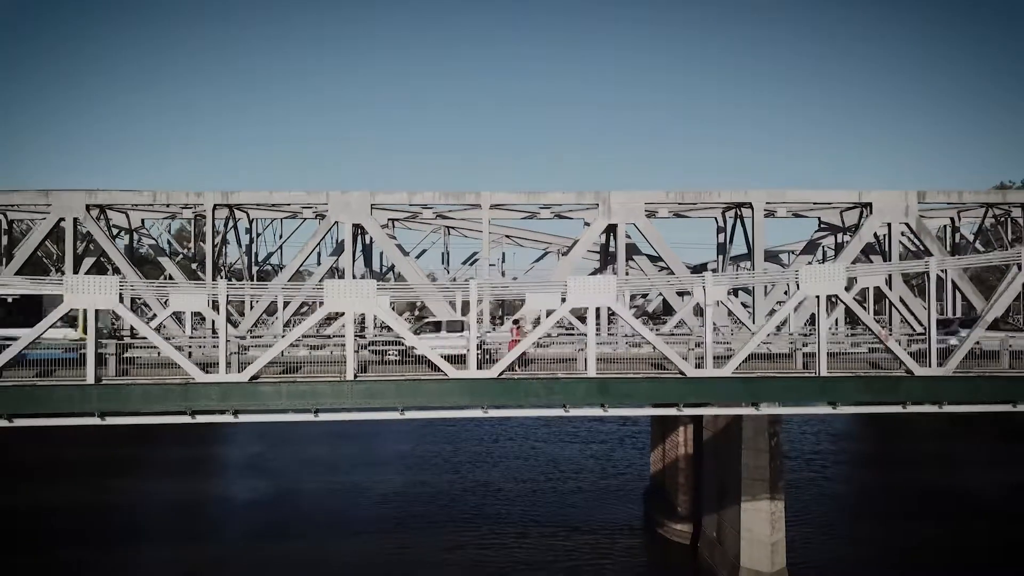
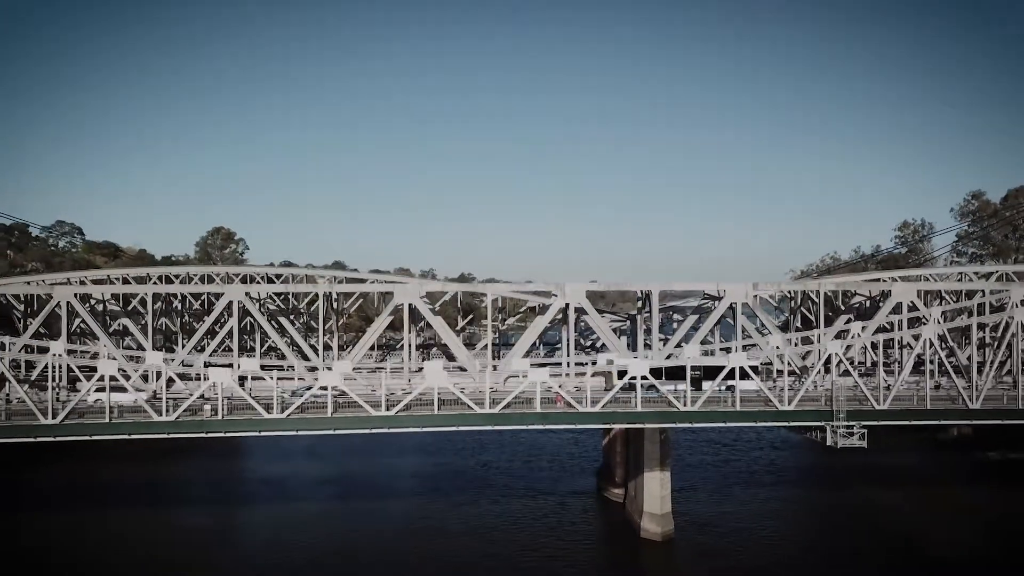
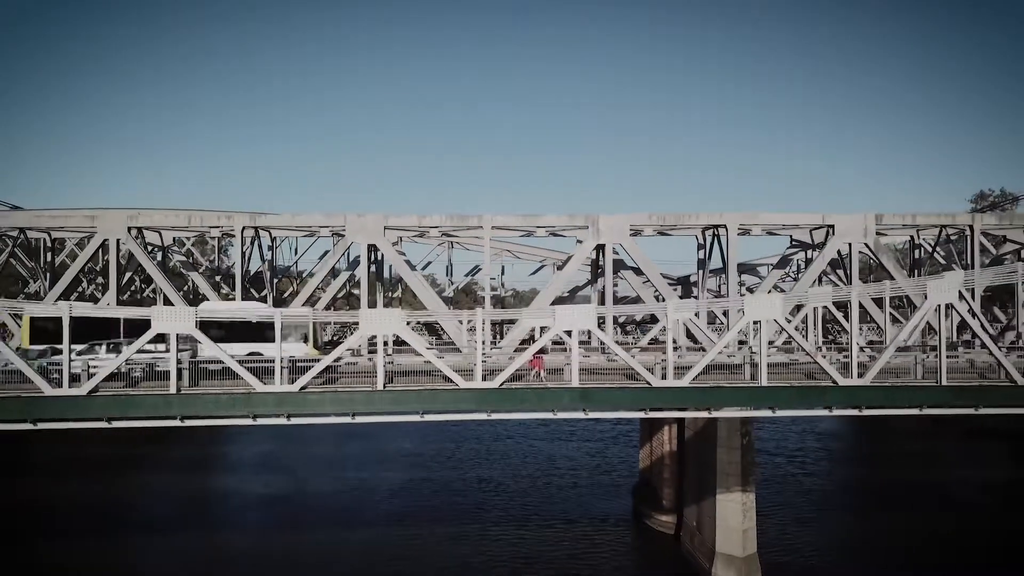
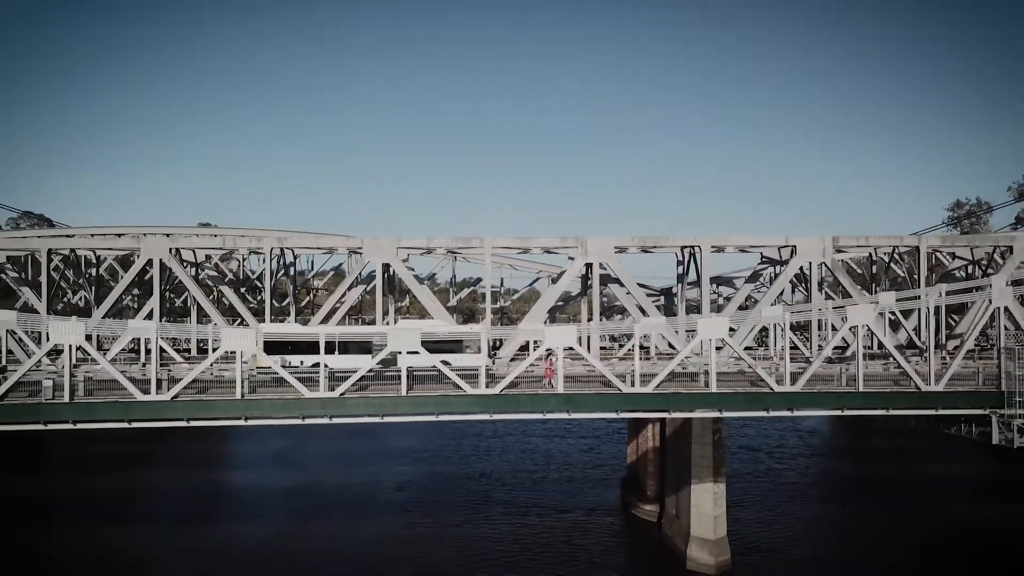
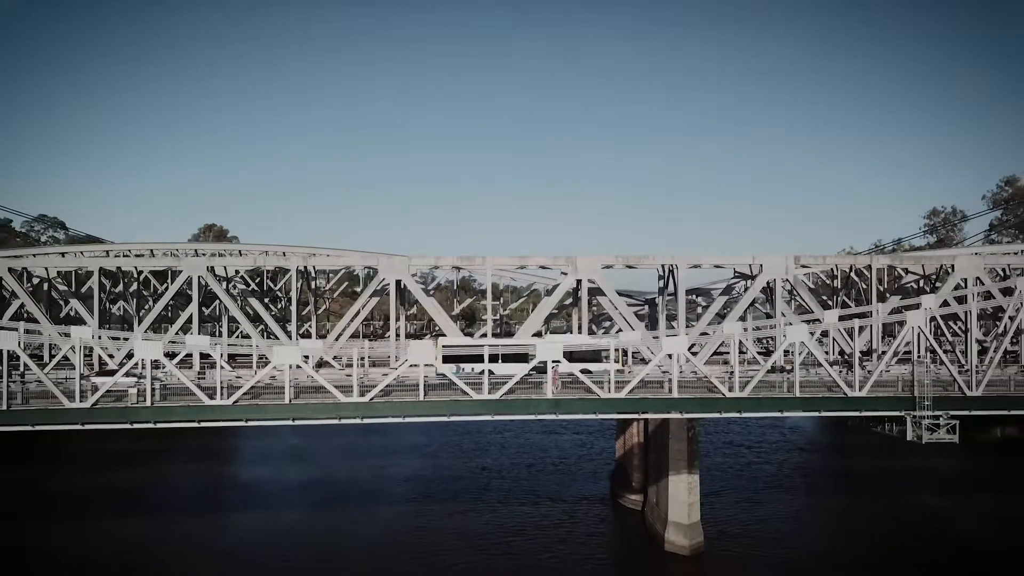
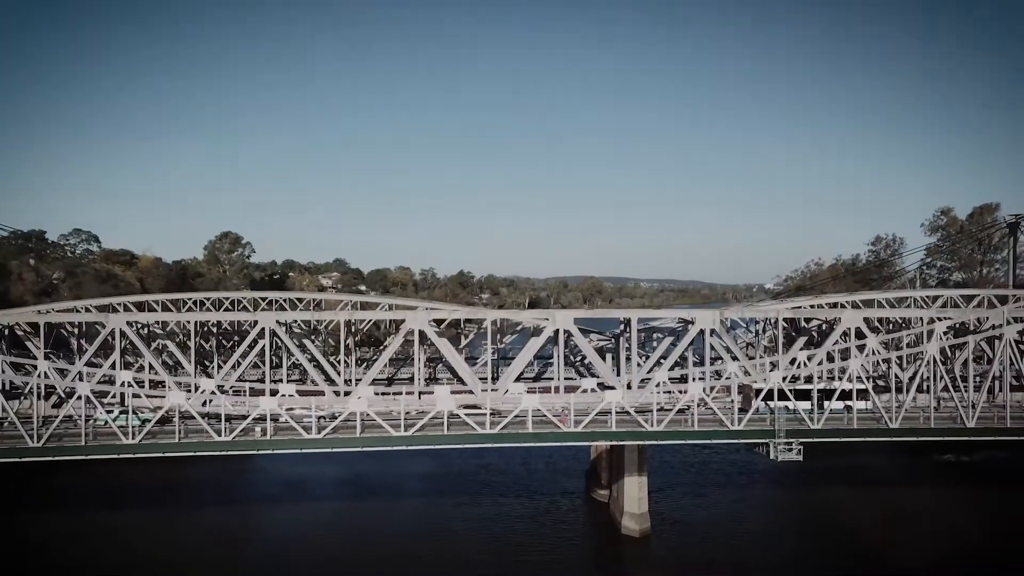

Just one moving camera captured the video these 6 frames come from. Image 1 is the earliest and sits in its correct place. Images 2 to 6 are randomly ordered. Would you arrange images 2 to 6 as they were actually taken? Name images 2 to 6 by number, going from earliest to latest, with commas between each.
3, 4, 5, 2, 6
